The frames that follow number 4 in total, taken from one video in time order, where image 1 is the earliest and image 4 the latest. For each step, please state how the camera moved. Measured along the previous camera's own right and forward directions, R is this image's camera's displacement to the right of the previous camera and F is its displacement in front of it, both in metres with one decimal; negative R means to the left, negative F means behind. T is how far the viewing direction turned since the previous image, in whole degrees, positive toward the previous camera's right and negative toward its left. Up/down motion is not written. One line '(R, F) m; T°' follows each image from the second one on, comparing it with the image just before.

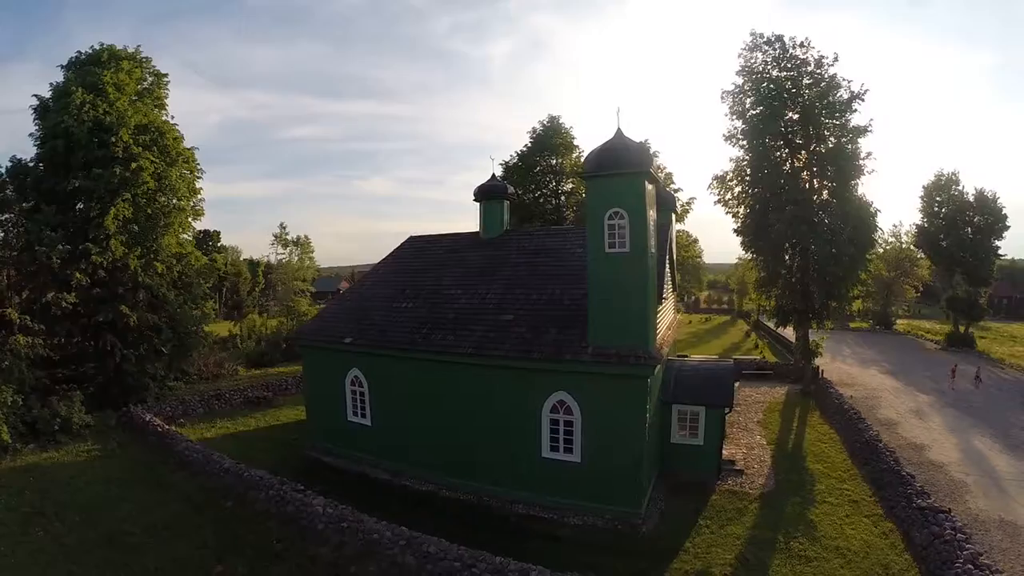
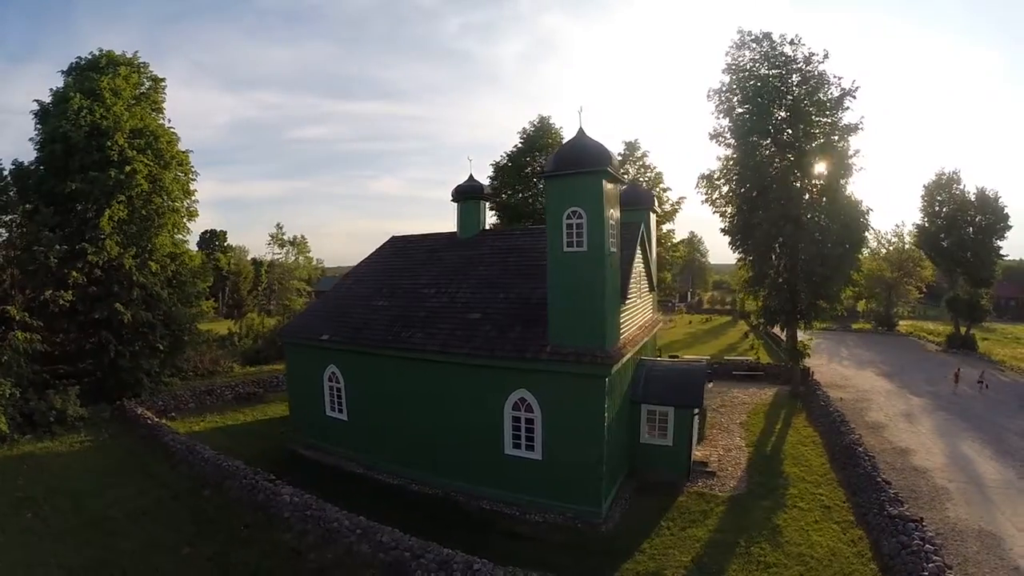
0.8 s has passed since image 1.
(+1.5, -0.1) m; -2°
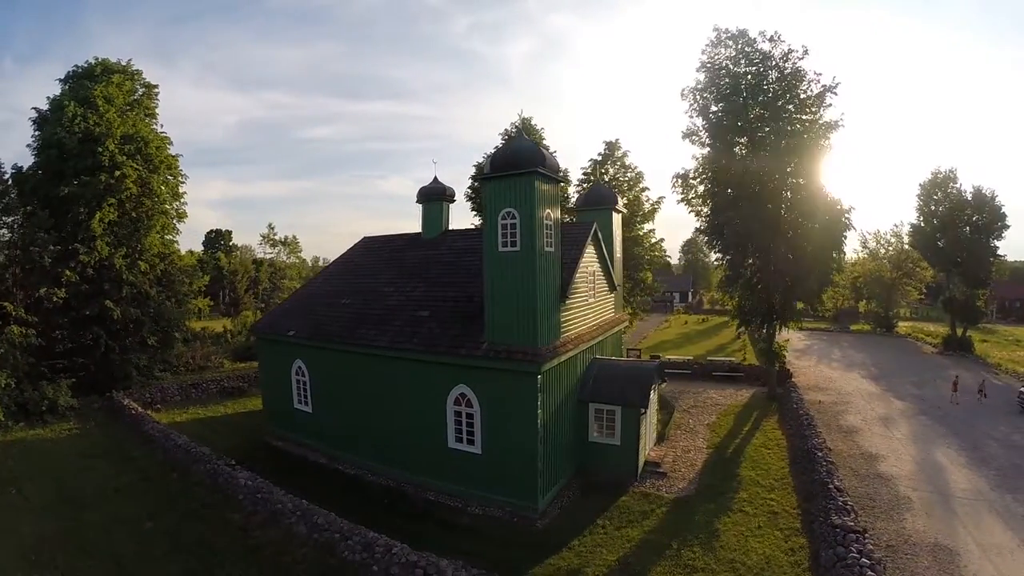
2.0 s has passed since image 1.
(+2.3, -0.2) m; -3°
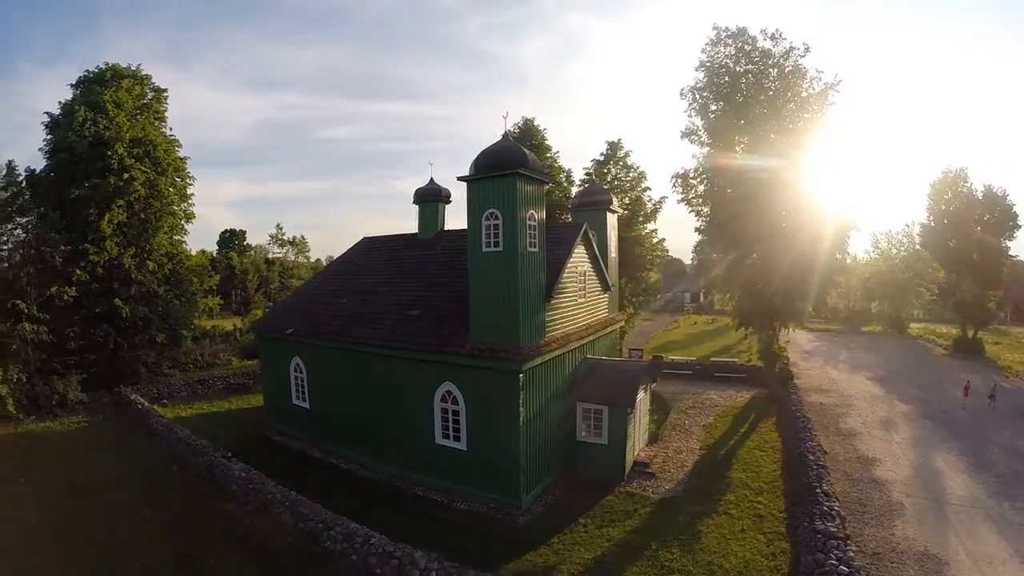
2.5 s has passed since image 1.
(+0.9, -0.1) m; -2°
